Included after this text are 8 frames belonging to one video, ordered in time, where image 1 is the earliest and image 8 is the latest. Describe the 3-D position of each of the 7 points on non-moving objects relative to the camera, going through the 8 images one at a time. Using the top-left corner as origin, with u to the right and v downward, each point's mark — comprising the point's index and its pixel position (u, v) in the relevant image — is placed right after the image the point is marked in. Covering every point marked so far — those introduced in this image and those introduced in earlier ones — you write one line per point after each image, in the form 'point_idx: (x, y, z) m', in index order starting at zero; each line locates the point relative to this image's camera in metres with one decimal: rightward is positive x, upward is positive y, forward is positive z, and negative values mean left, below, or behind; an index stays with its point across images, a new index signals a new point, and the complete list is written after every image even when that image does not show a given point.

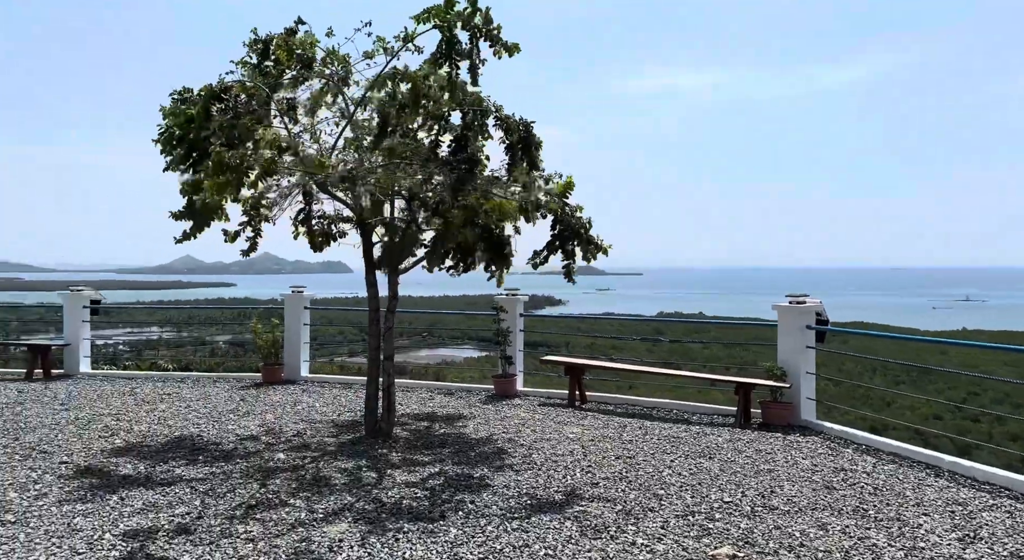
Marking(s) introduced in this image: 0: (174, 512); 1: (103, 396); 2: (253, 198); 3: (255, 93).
0: (-1.8, -1.2, +4.1) m
1: (-4.3, -1.2, +8.1) m
2: (-2.1, +0.7, +6.0) m
3: (-1.9, +1.4, +5.7) m
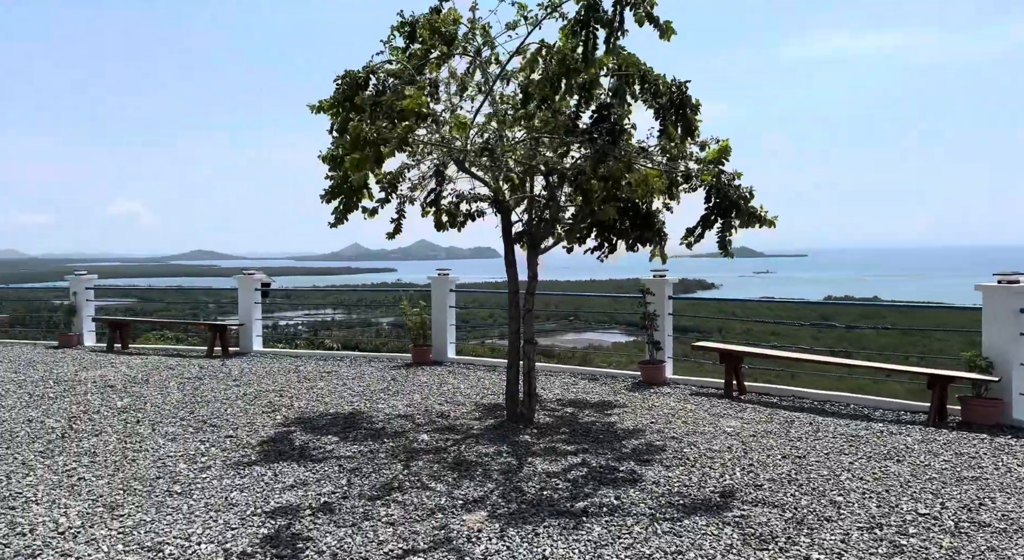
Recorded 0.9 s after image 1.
0: (-1.0, -1.1, +4.1) m
1: (-2.7, -1.0, +8.6) m
2: (-1.0, +0.8, +6.0) m
3: (-0.8, +1.5, +5.7) m
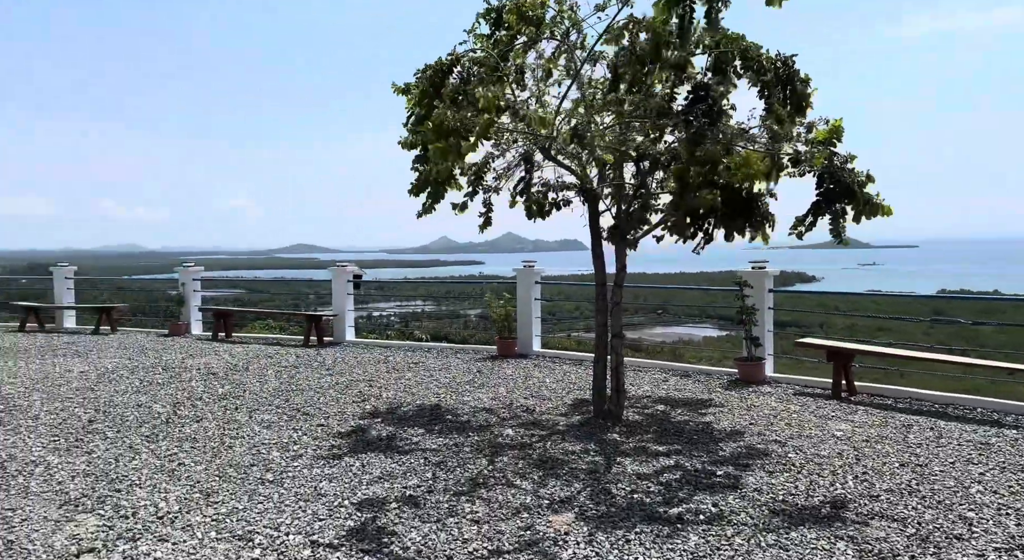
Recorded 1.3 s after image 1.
0: (-0.6, -1.1, +4.1) m
1: (-1.7, -1.0, +8.7) m
2: (-0.3, +0.9, +5.9) m
3: (-0.2, +1.6, +5.6) m
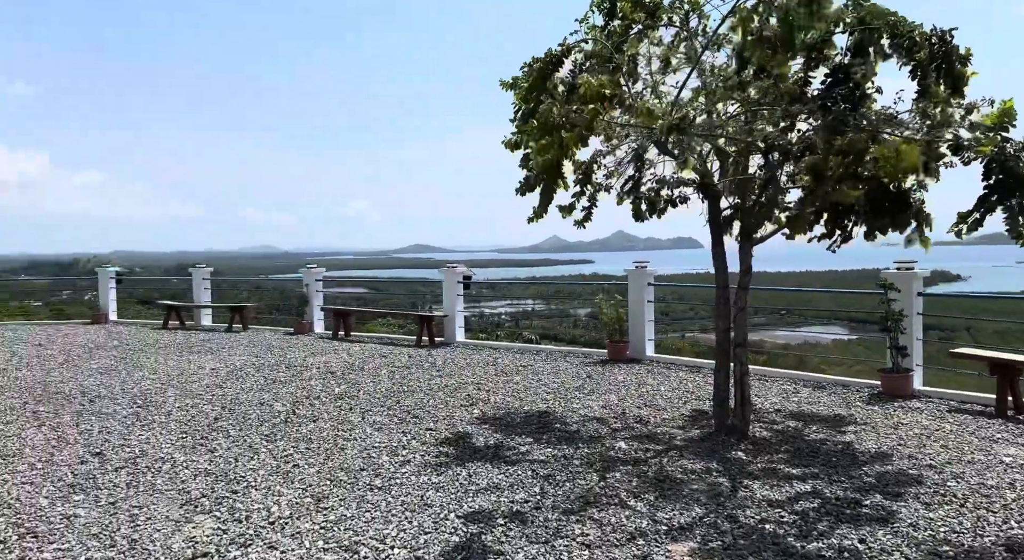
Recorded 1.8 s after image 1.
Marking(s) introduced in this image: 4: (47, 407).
0: (0.0, -1.1, +3.9) m
1: (-0.5, -1.0, +8.6) m
2: (+0.5, +0.9, +5.7) m
3: (+0.6, +1.6, +5.4) m
4: (-4.5, -1.2, +7.4) m
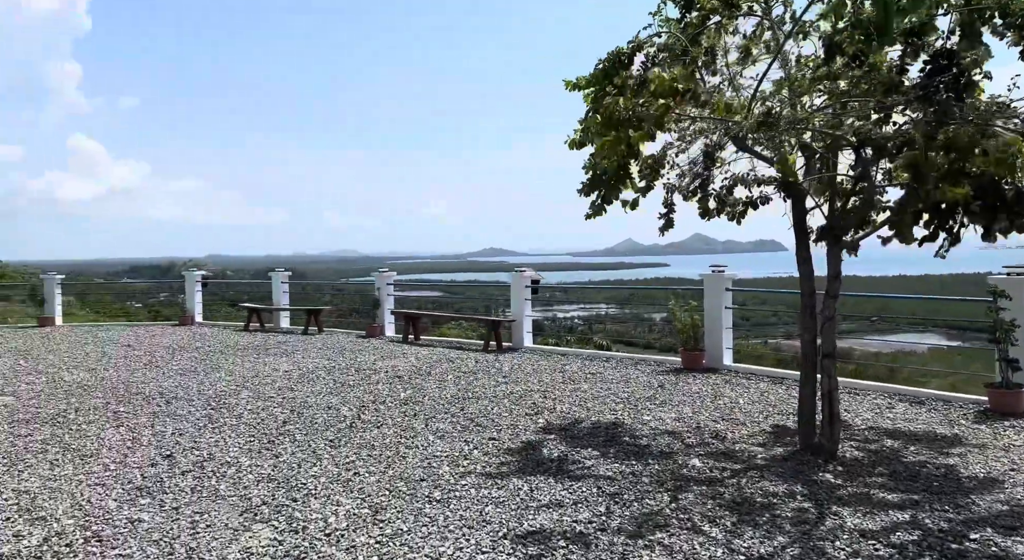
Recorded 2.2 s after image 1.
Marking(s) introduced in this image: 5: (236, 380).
0: (+0.3, -1.1, +3.7) m
1: (+0.3, -1.0, +8.4) m
2: (+1.0, +0.8, +5.4) m
3: (+1.0, +1.5, +5.1) m
4: (-3.9, -1.2, +7.6) m
5: (-3.2, -1.1, +8.8) m
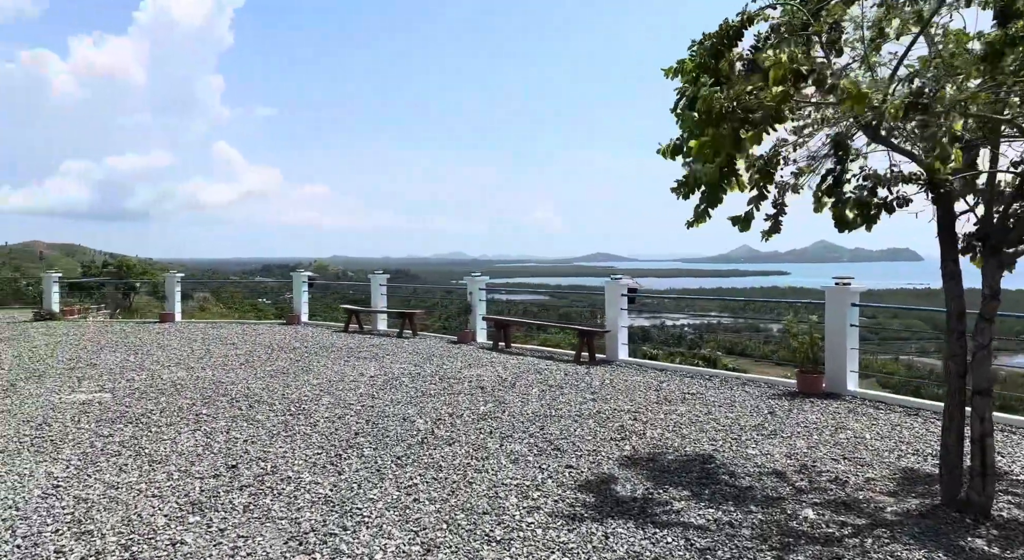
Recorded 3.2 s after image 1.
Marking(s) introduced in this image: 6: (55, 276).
0: (+0.6, -1.2, +3.1) m
1: (+1.2, -1.1, +7.7) m
2: (+1.6, +0.8, +4.6) m
3: (+1.5, +1.5, +4.3) m
4: (-3.0, -1.2, +7.5) m
5: (-2.2, -1.1, +8.6) m
6: (-11.7, +0.1, +19.6) m
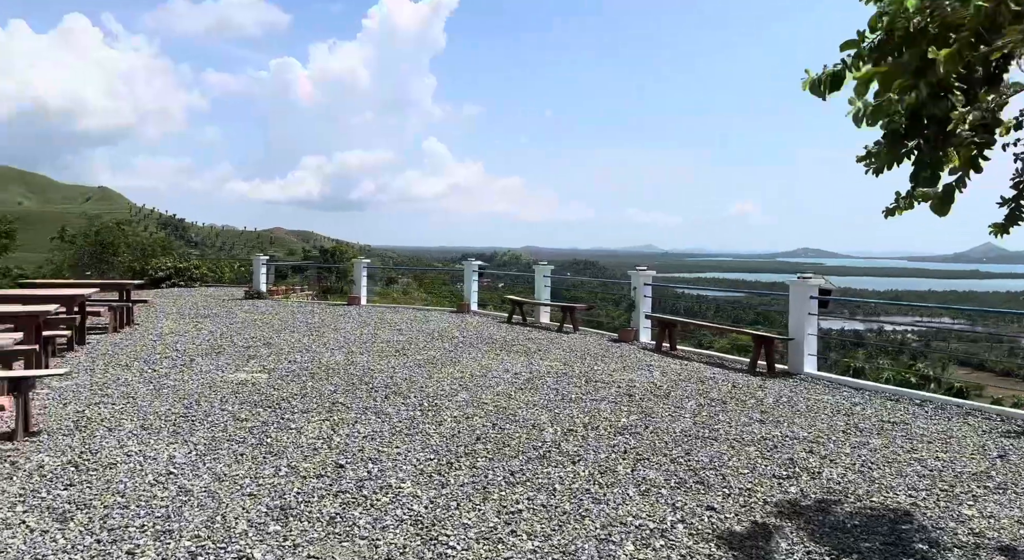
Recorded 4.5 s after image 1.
0: (+0.8, -1.2, +2.1) m
1: (+2.6, -1.1, +6.5) m
2: (+2.1, +0.7, +3.3) m
3: (+2.1, +1.5, +3.0) m
4: (-1.6, -1.1, +7.3) m
5: (-0.5, -1.0, +8.1) m
6: (-7.0, +0.6, +21.1) m
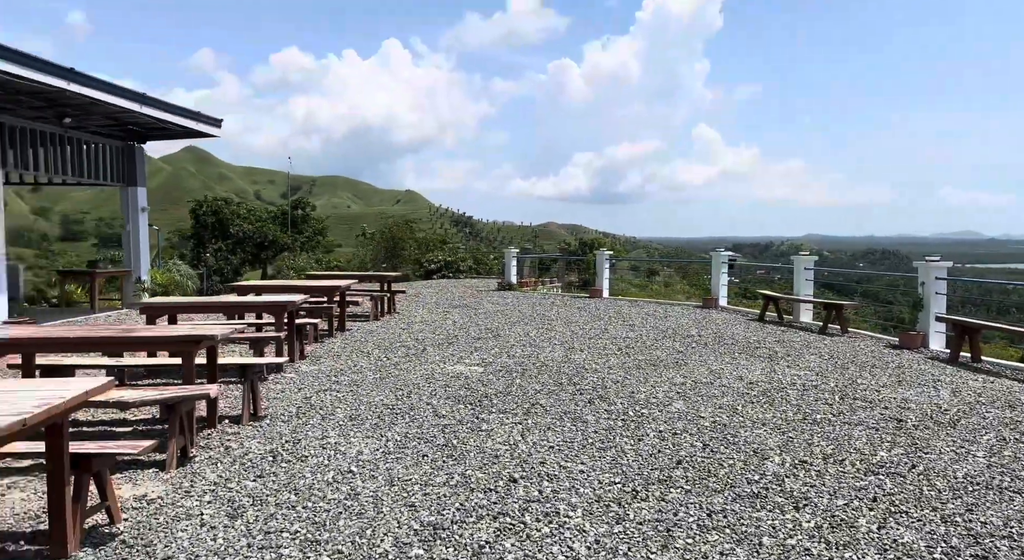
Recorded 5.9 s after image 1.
0: (+0.8, -1.2, +1.0) m
1: (+4.0, -1.0, +4.5) m
2: (+2.5, +0.8, +1.7) m
3: (+2.3, +1.5, +1.4) m
4: (+0.4, -1.0, +6.8) m
5: (+1.7, -0.9, +7.1) m
6: (+0.2, +0.8, +21.5) m
